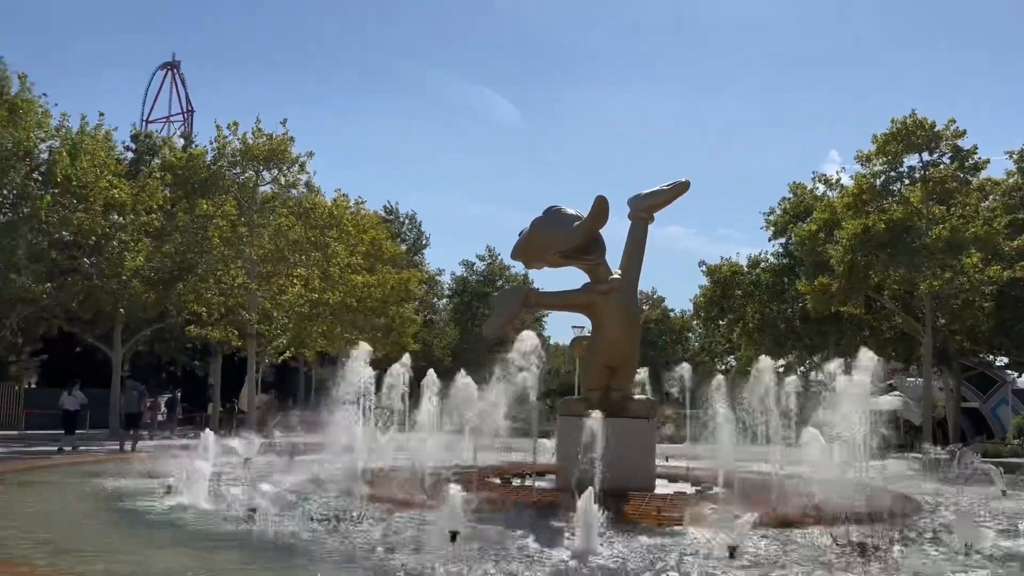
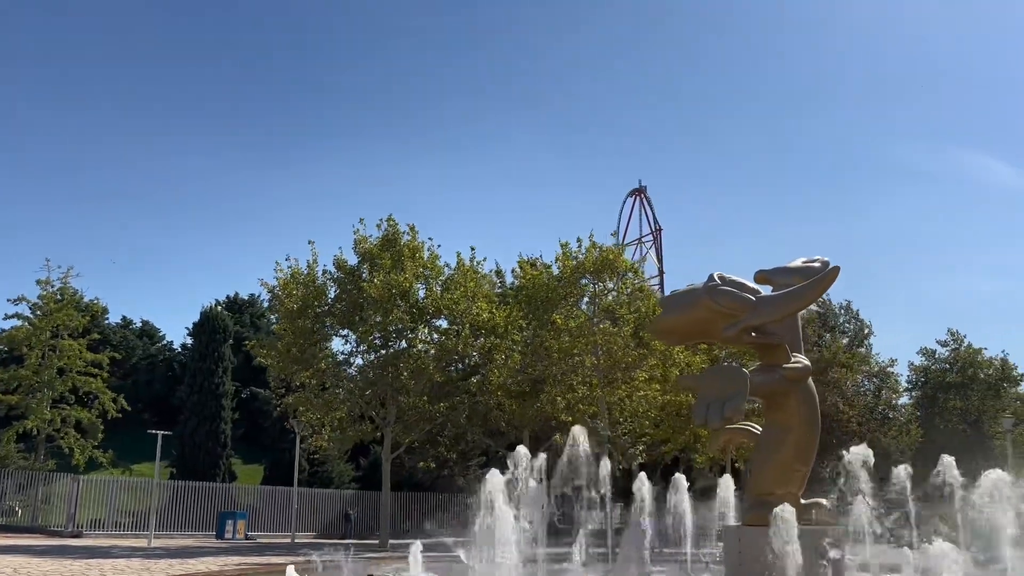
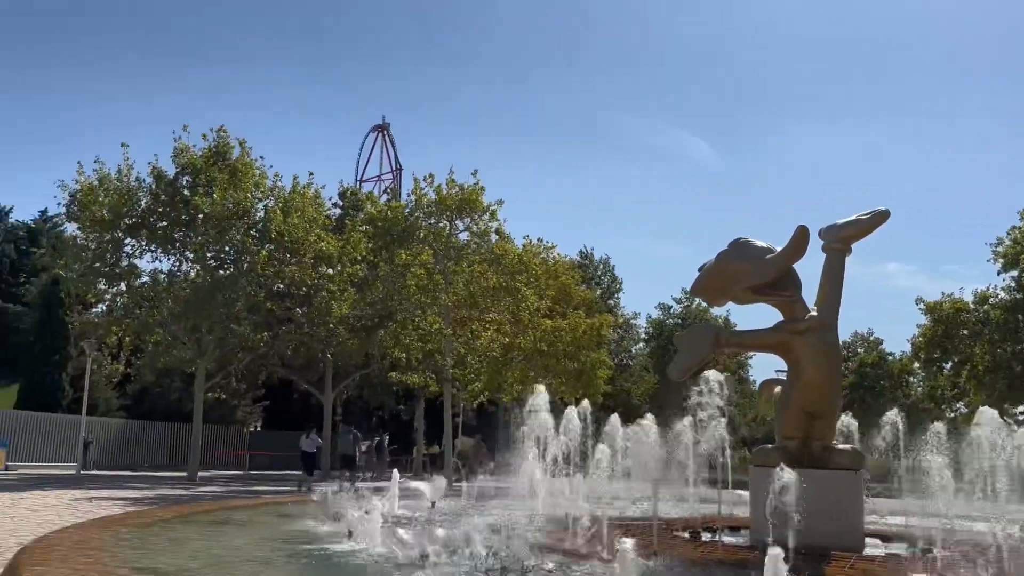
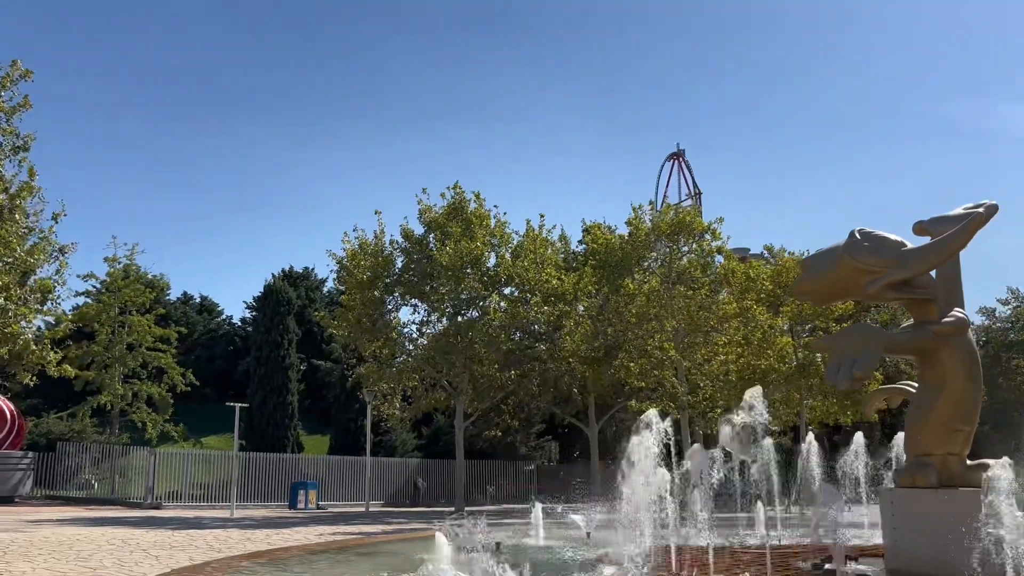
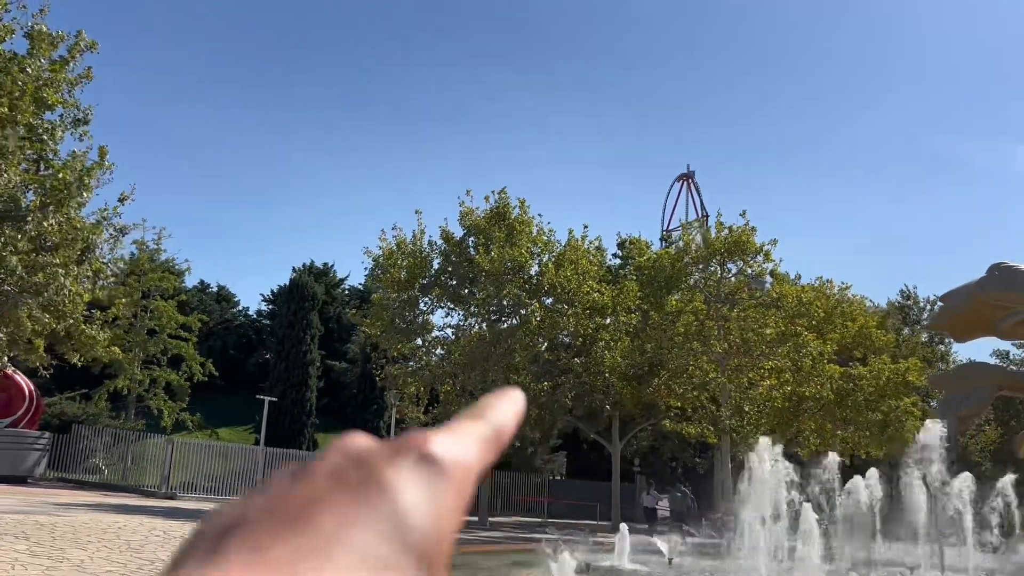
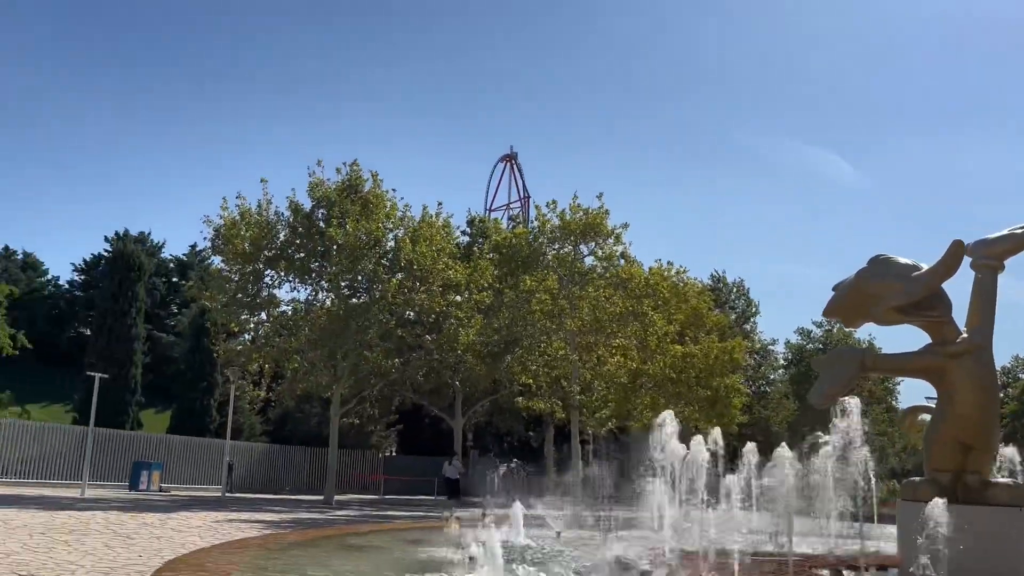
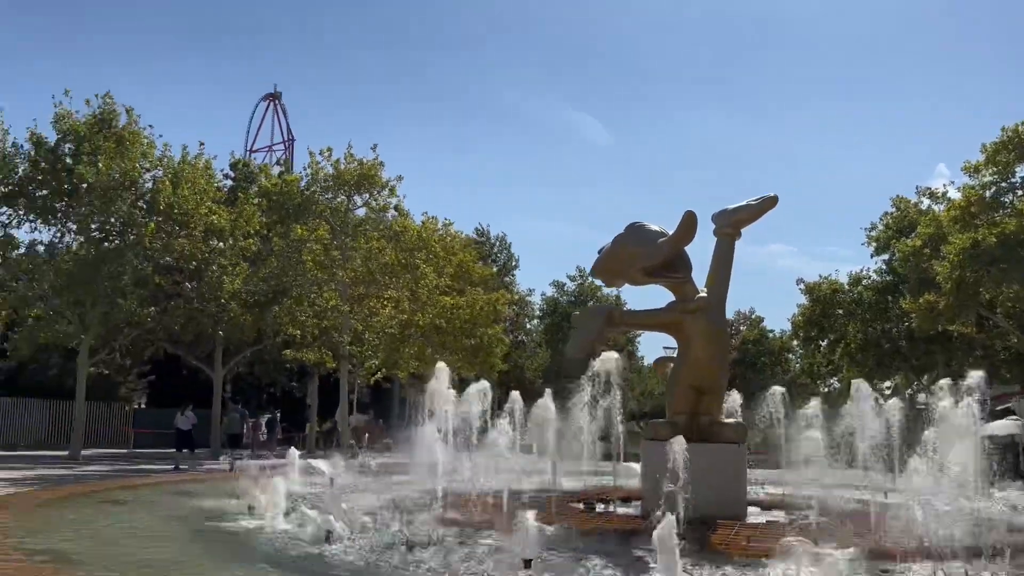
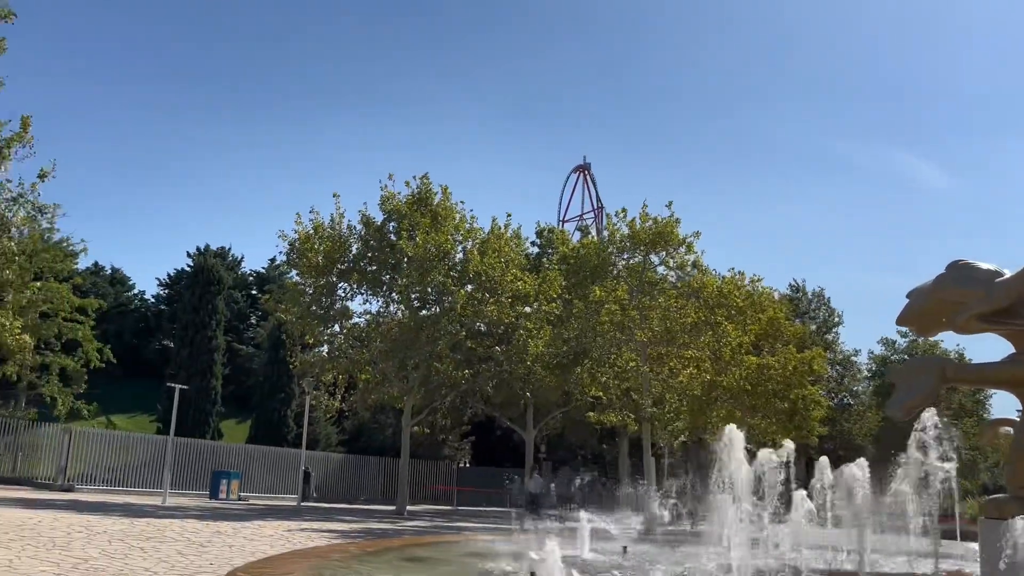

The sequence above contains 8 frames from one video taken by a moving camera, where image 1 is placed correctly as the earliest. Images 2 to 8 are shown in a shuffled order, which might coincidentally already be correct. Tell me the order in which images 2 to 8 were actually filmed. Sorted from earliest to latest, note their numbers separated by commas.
7, 3, 6, 8, 5, 4, 2
